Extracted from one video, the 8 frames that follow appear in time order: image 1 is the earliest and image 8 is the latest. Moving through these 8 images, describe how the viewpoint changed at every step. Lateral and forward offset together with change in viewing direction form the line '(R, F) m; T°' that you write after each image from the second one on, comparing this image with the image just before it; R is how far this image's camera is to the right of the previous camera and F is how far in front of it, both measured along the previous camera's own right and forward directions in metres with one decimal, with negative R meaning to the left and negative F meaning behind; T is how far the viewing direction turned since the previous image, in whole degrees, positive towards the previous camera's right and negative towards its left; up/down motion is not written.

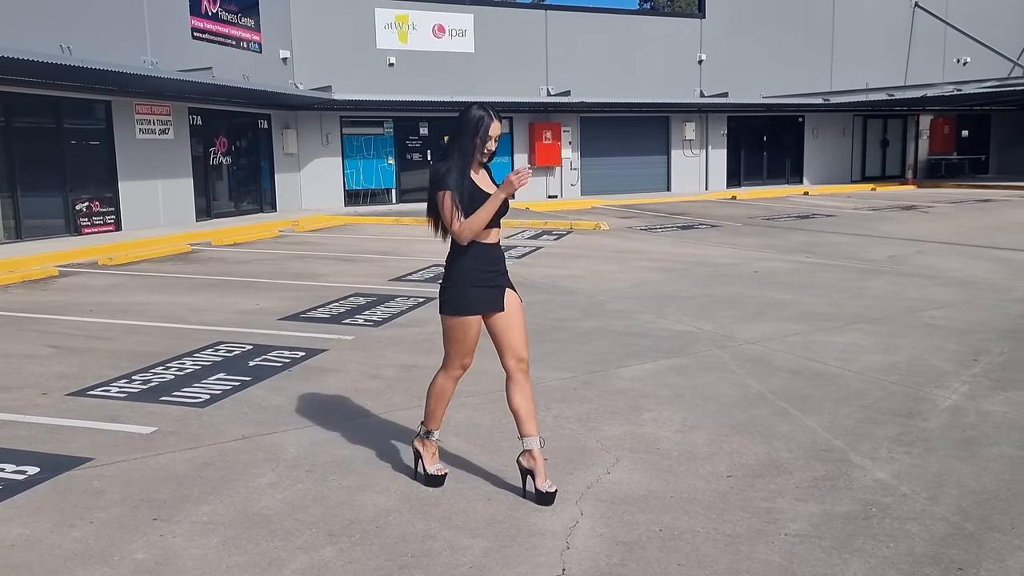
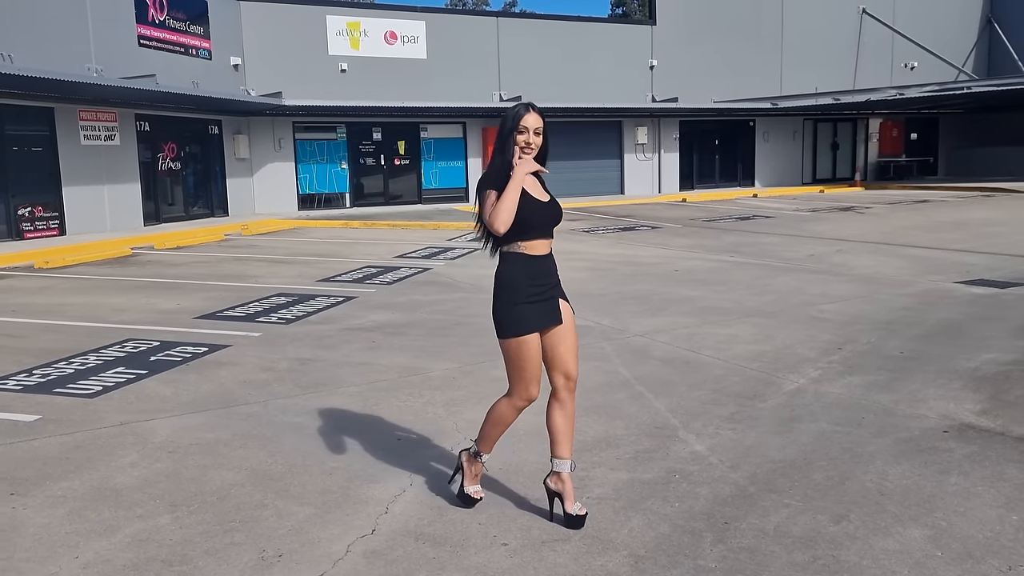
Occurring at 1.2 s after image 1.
(+0.7, -0.4) m; +1°
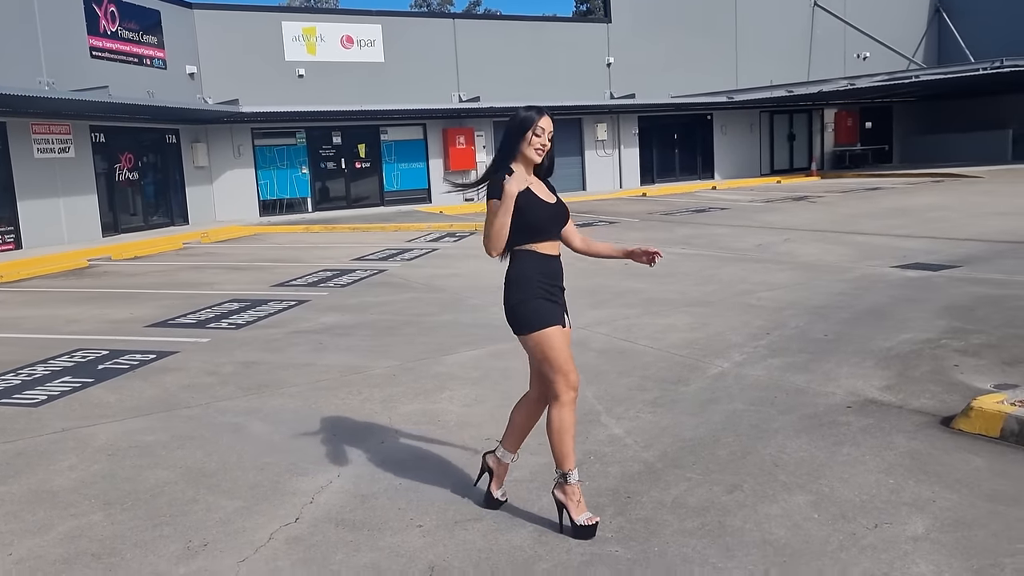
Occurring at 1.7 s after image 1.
(+0.3, -0.2) m; +2°
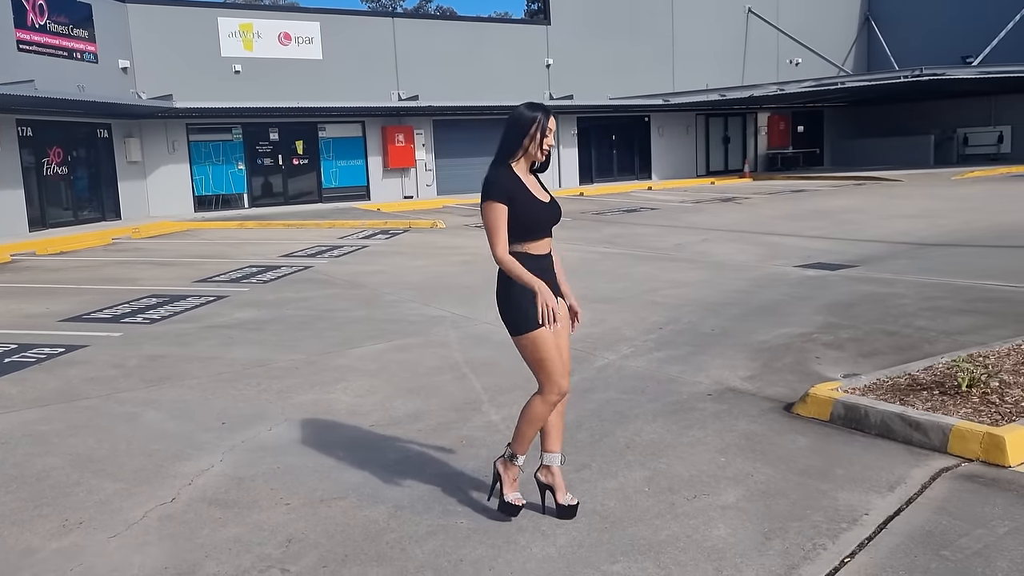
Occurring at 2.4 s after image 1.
(+0.4, -0.4) m; +3°
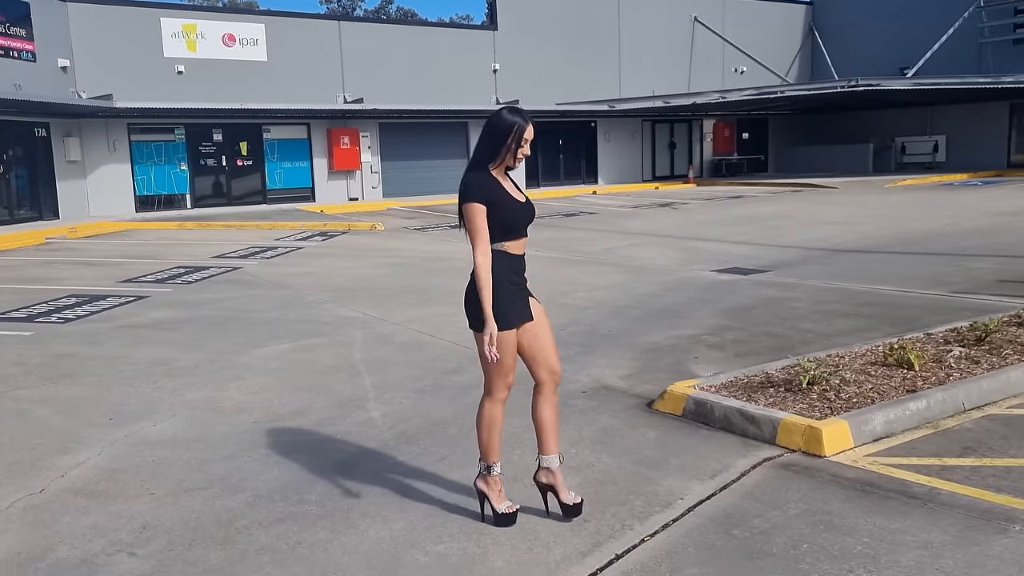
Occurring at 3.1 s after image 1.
(+0.5, -0.3) m; +3°
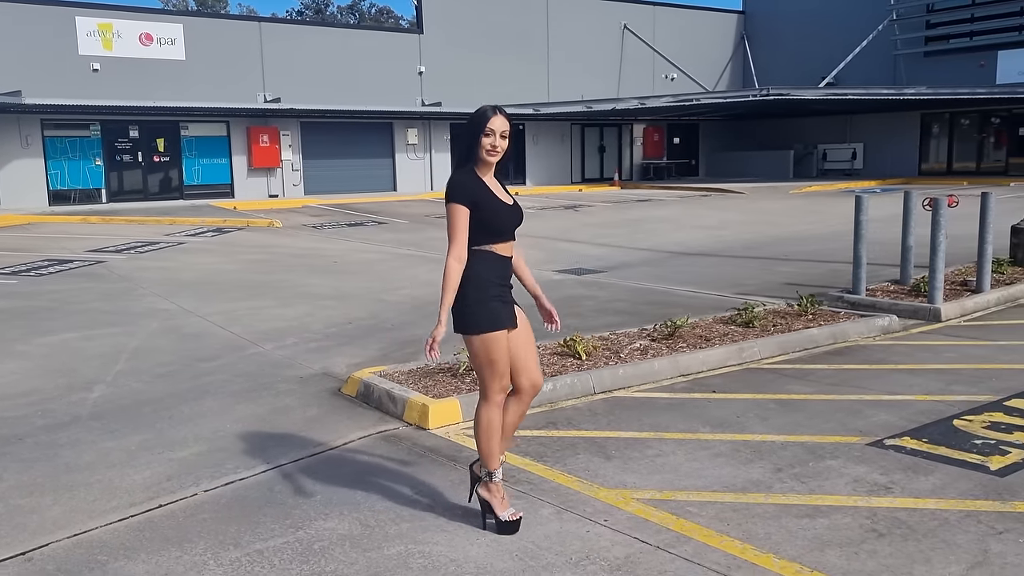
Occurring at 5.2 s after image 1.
(+1.9, -0.7) m; +2°
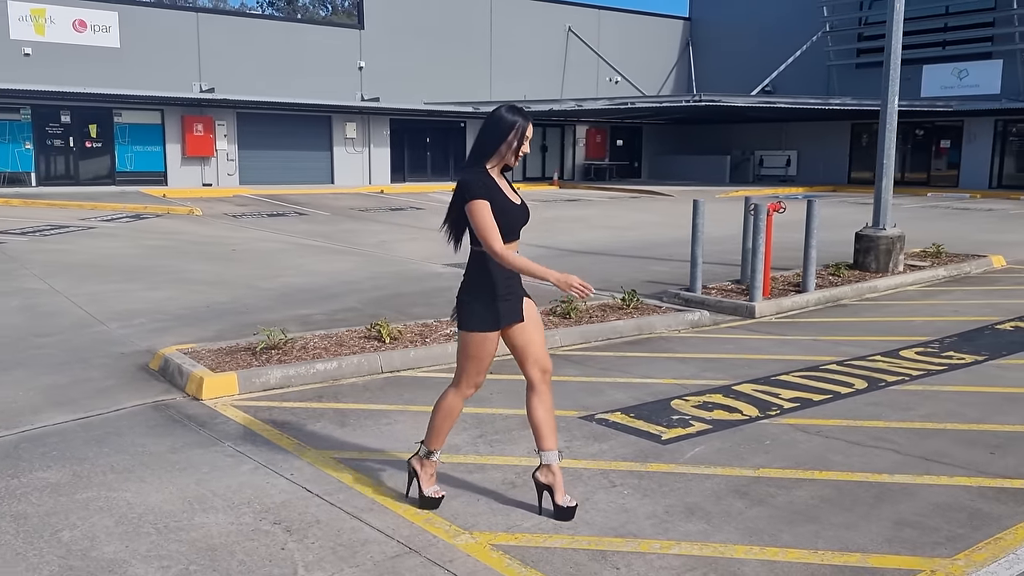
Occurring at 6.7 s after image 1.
(+1.2, -0.5) m; +2°
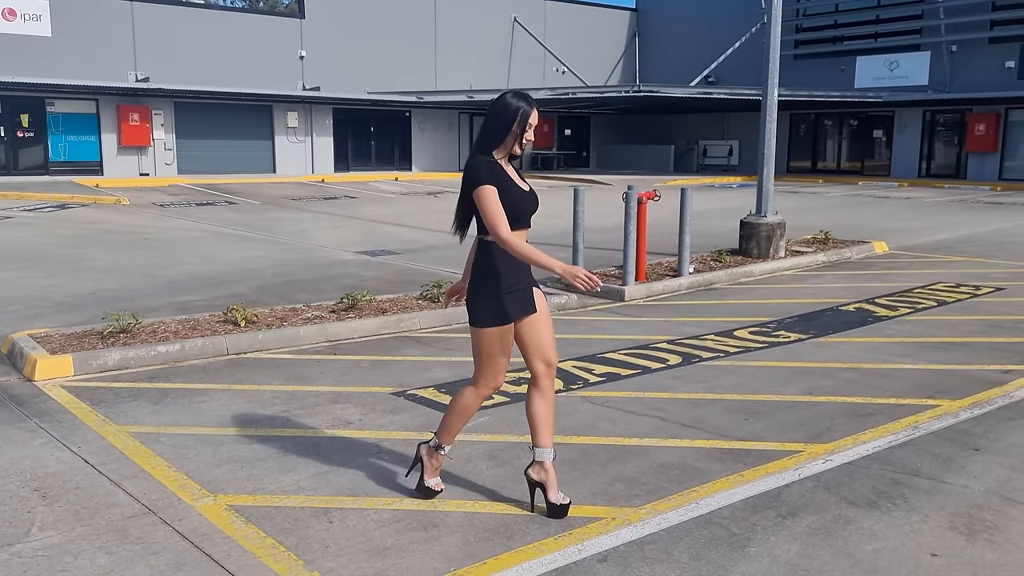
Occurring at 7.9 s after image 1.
(+0.9, -0.3) m; +2°
